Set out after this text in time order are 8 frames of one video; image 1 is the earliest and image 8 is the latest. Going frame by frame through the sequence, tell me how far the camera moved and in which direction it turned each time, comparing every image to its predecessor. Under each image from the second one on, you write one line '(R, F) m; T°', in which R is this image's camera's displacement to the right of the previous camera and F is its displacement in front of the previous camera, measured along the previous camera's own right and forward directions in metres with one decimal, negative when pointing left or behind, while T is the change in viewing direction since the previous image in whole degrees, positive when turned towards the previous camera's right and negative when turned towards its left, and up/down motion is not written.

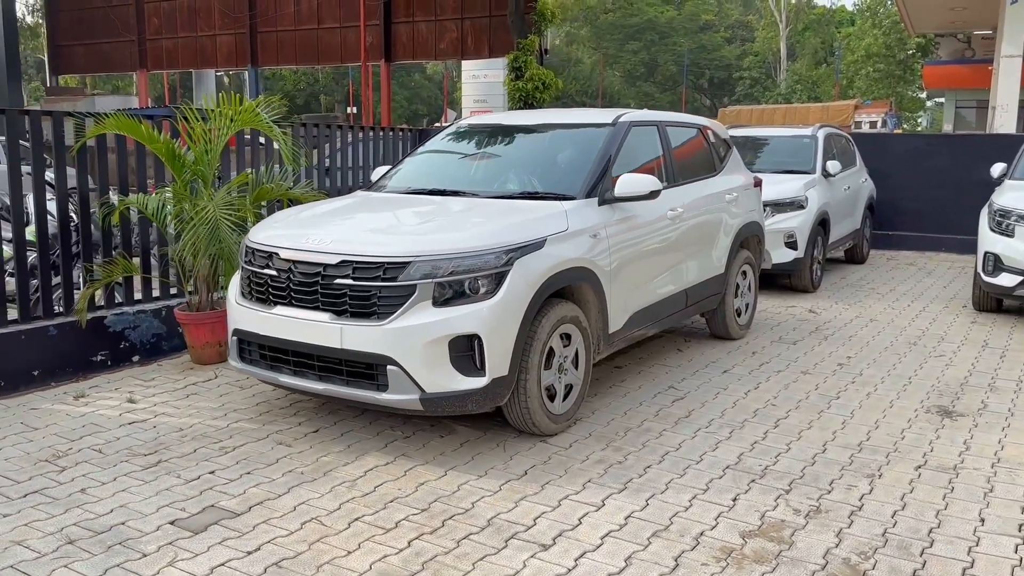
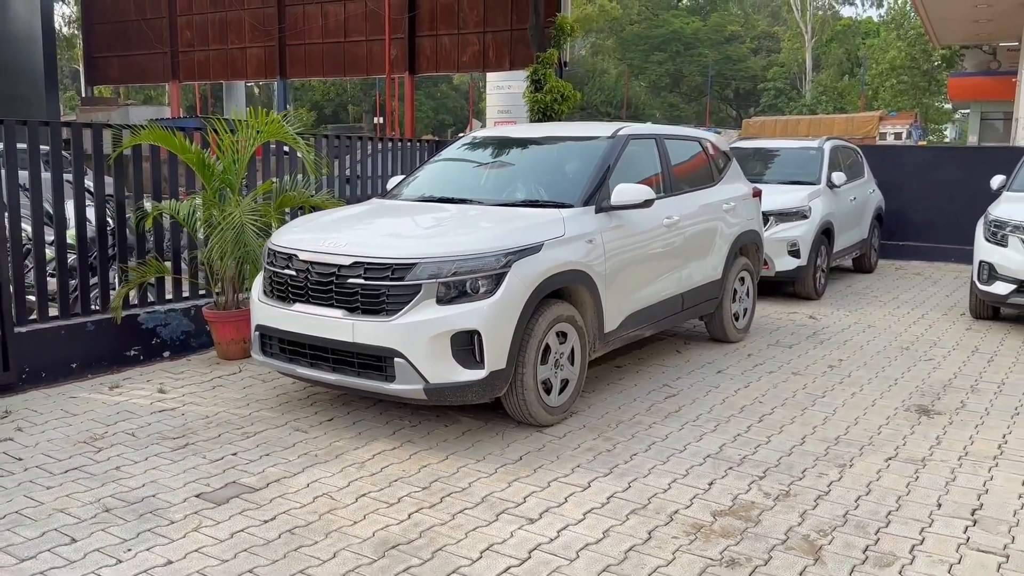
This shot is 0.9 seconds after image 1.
(+0.2, -0.4) m; -2°
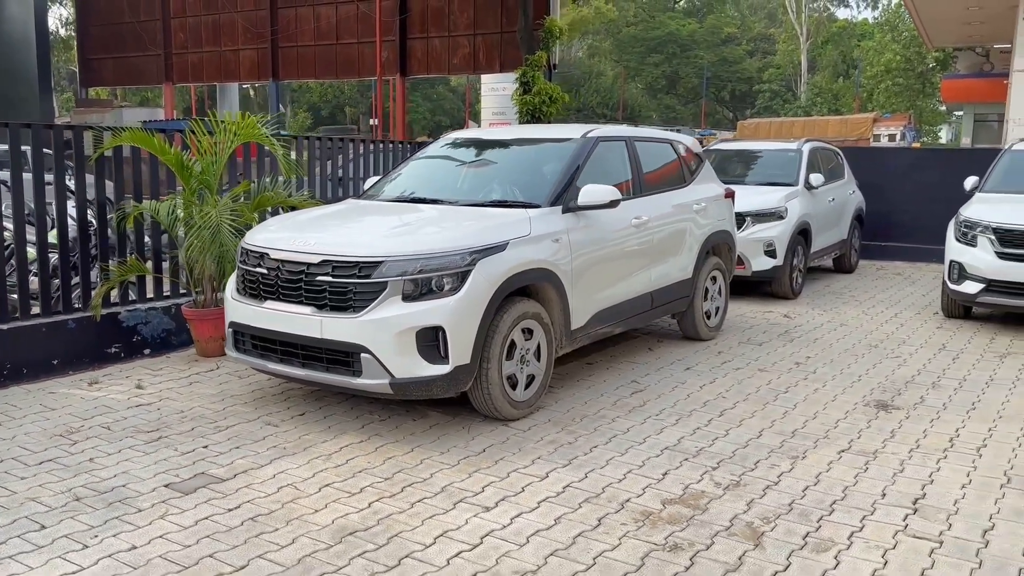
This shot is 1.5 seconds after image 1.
(+0.2, -0.2) m; 0°
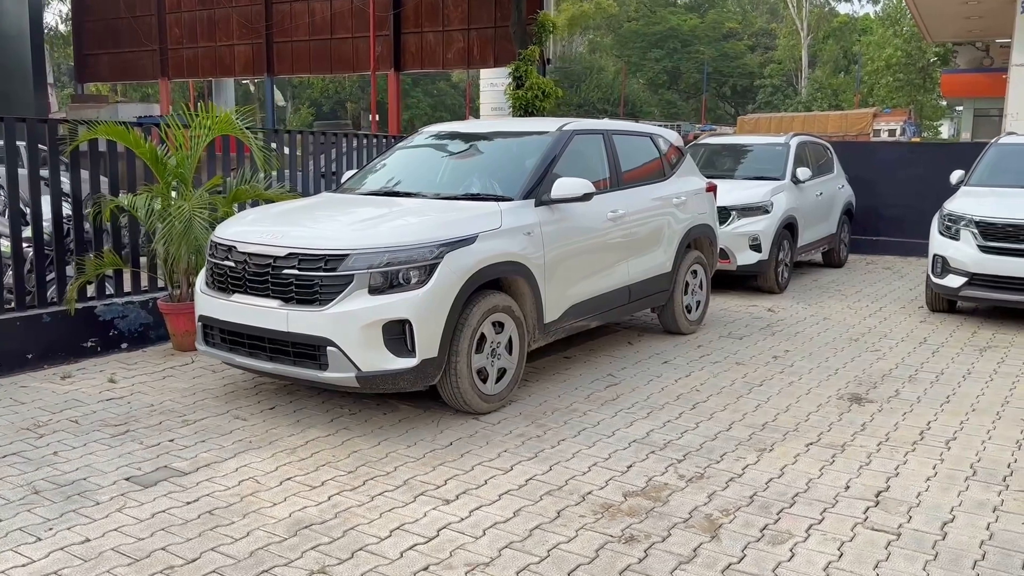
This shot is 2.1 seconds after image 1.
(+0.2, 0.0) m; 0°
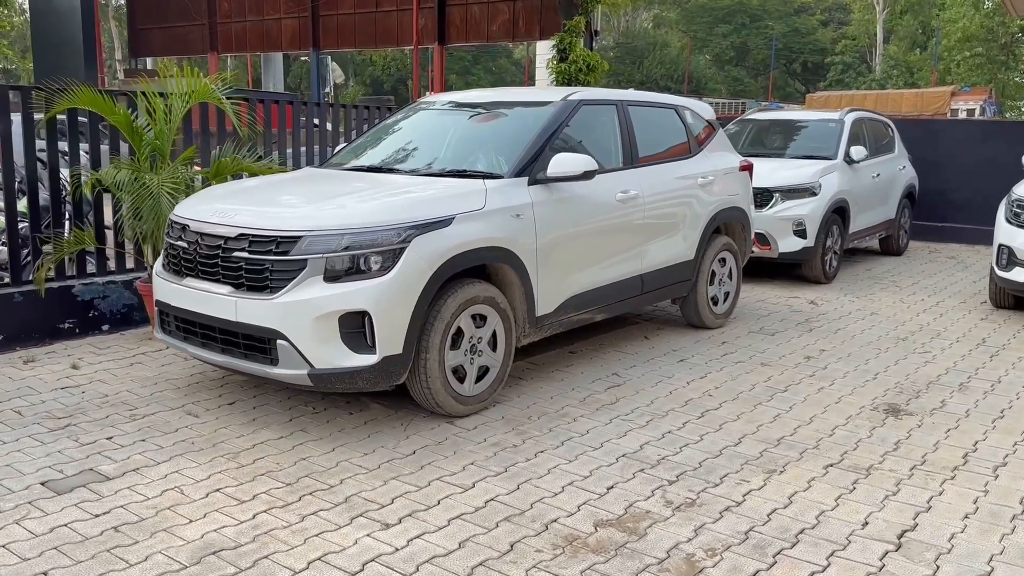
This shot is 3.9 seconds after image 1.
(+0.4, +0.6) m; -4°
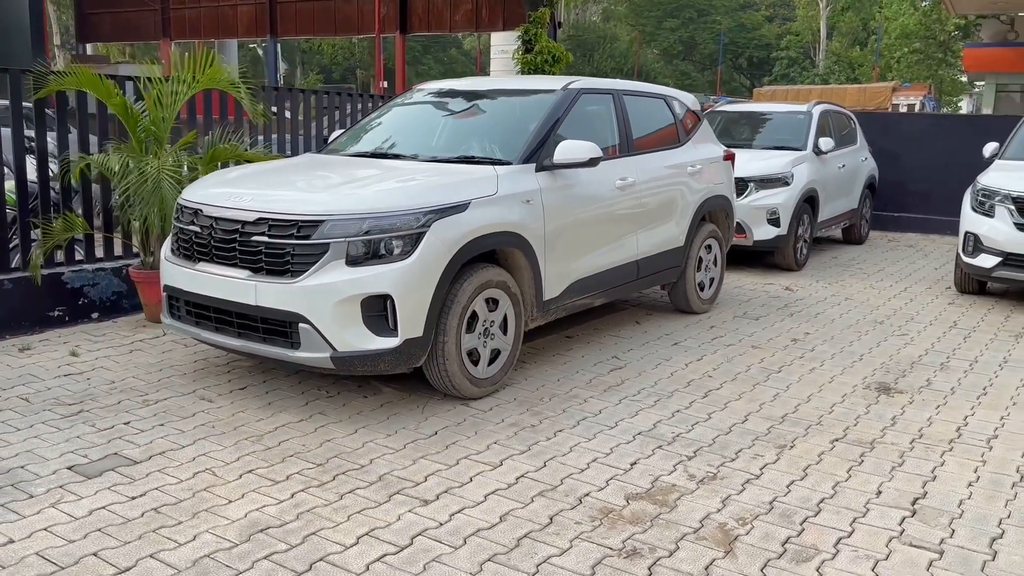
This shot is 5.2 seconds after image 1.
(-0.4, -0.1) m; +3°
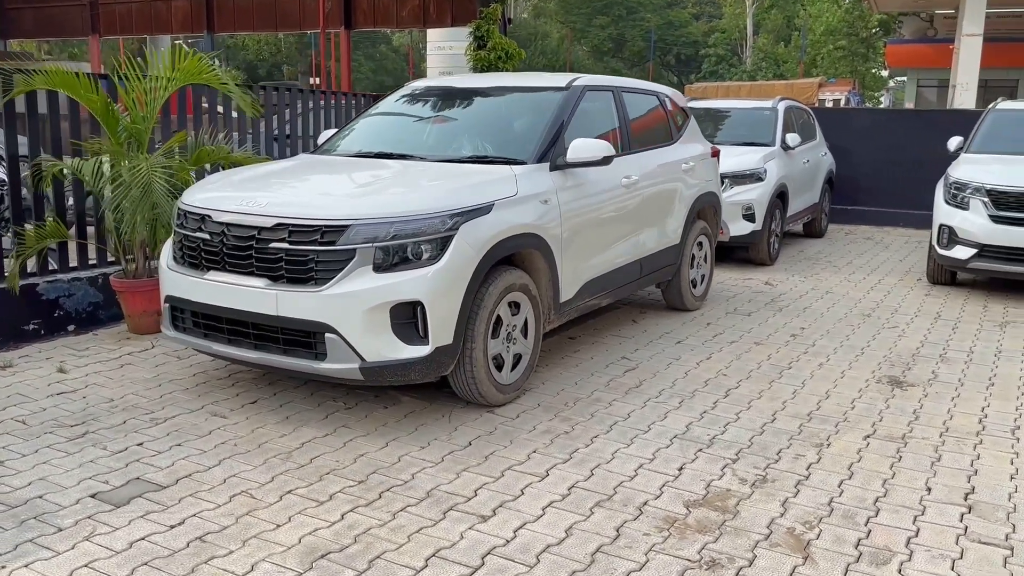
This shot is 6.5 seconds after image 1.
(-0.5, +0.2) m; +4°
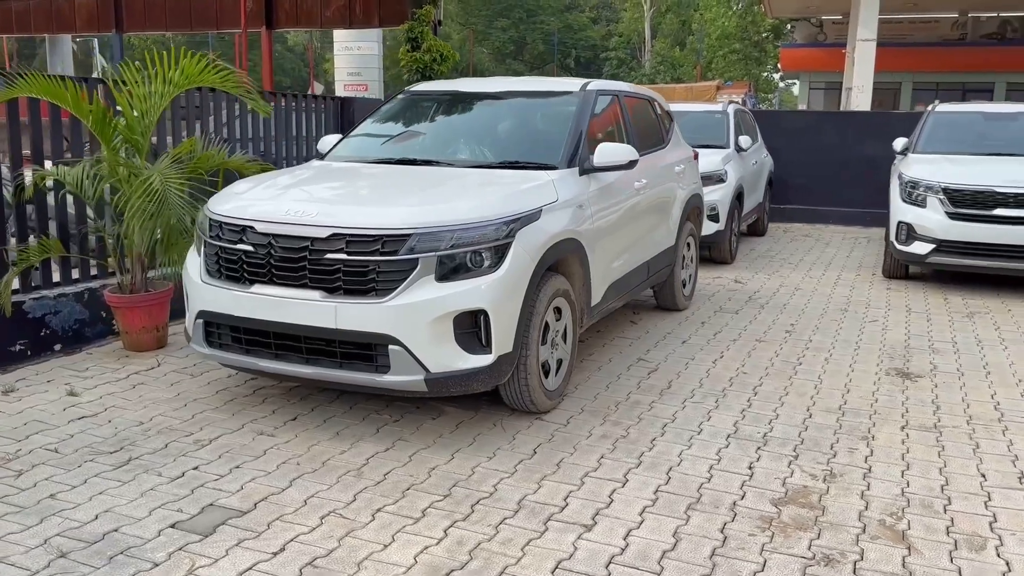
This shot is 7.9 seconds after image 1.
(-0.8, +0.1) m; +7°
